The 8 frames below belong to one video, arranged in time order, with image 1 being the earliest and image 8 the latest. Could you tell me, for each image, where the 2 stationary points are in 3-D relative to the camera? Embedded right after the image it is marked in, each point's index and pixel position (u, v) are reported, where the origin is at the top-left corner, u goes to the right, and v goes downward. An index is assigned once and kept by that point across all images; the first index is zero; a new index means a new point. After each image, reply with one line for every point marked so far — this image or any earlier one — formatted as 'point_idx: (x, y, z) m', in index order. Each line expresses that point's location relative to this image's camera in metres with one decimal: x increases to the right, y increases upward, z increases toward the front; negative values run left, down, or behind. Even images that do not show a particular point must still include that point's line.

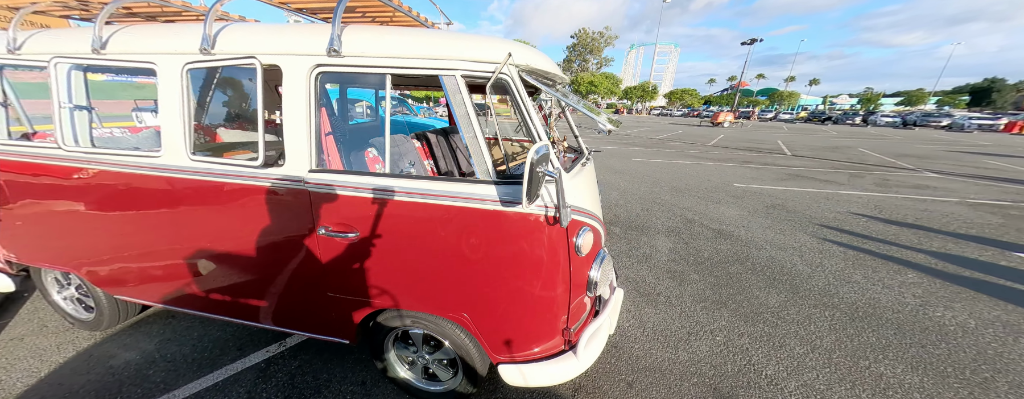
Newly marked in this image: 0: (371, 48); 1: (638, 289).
0: (-0.6, +0.7, +1.3) m
1: (+1.3, -0.9, +2.9) m
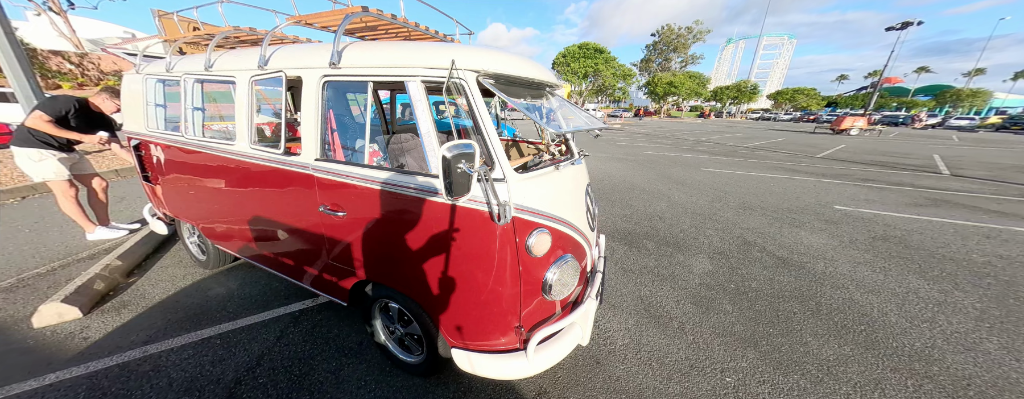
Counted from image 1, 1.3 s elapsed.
0: (-0.8, +0.7, +1.5) m
1: (+1.3, -1.0, +2.6) m
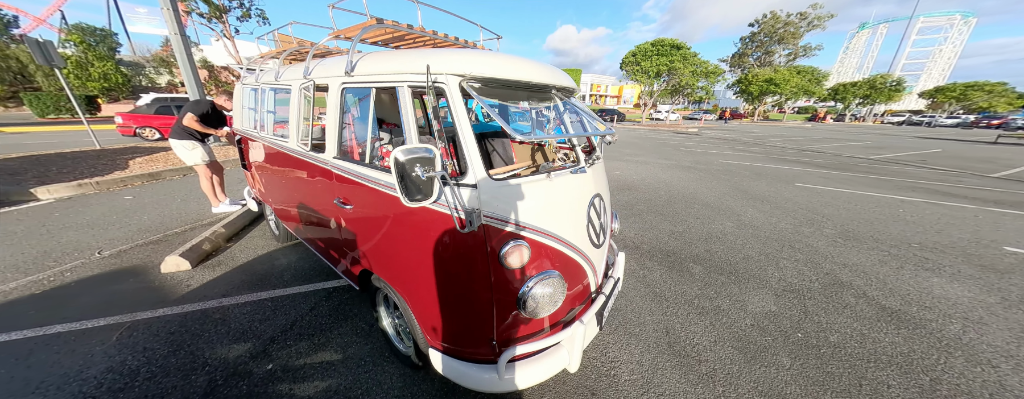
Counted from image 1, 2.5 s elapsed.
0: (-0.9, +0.8, +1.7) m
1: (+1.3, -1.1, +2.3) m
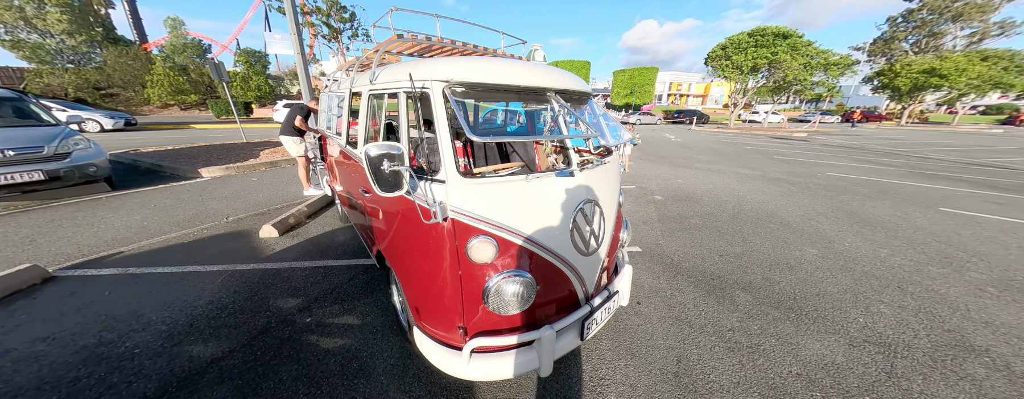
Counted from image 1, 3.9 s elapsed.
0: (-0.9, +0.8, +1.9) m
1: (+1.2, -1.2, +2.0) m
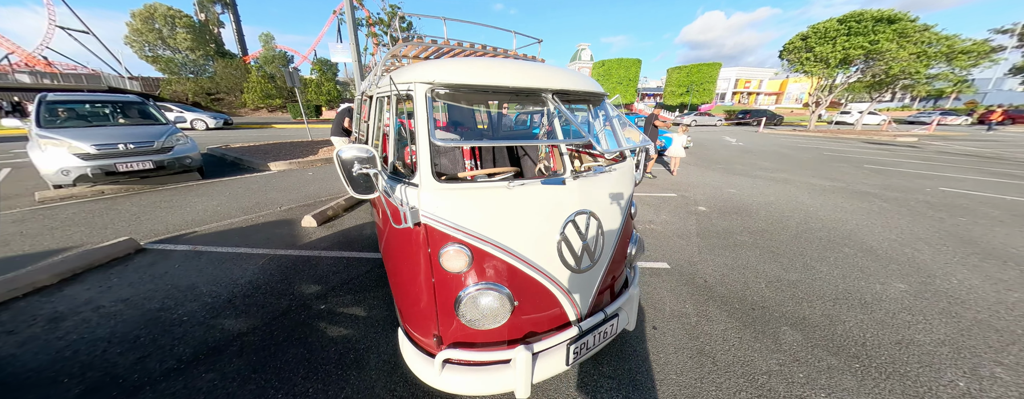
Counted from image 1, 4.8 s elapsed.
0: (-0.9, +0.8, +2.0) m
1: (+1.1, -1.3, +1.7) m
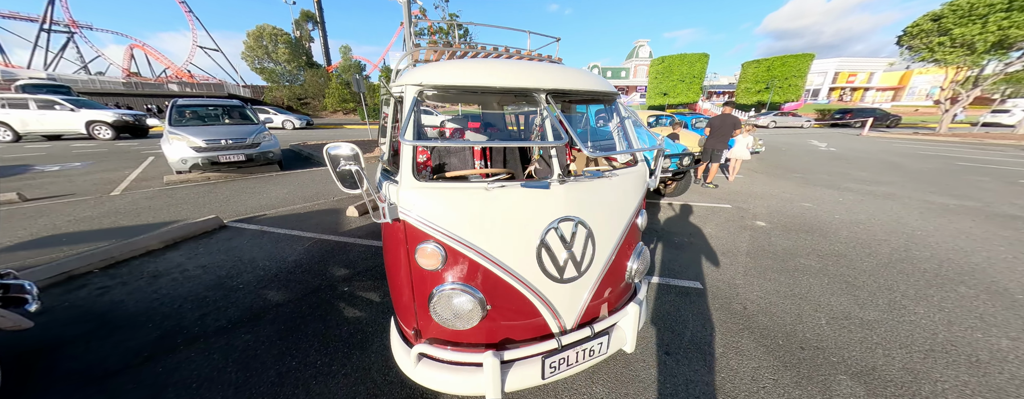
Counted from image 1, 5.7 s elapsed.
0: (-0.9, +0.9, +2.1) m
1: (+0.9, -1.4, +1.5) m
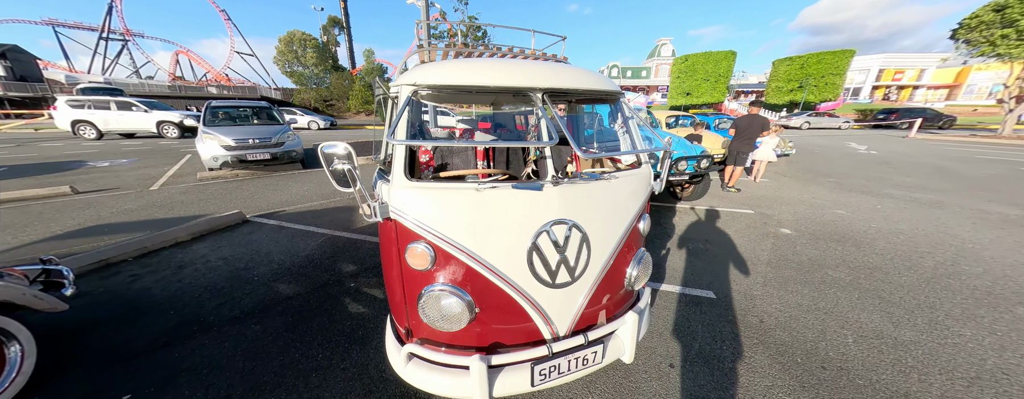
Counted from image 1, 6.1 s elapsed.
0: (-0.8, +0.9, +2.1) m
1: (+0.9, -1.4, +1.4) m
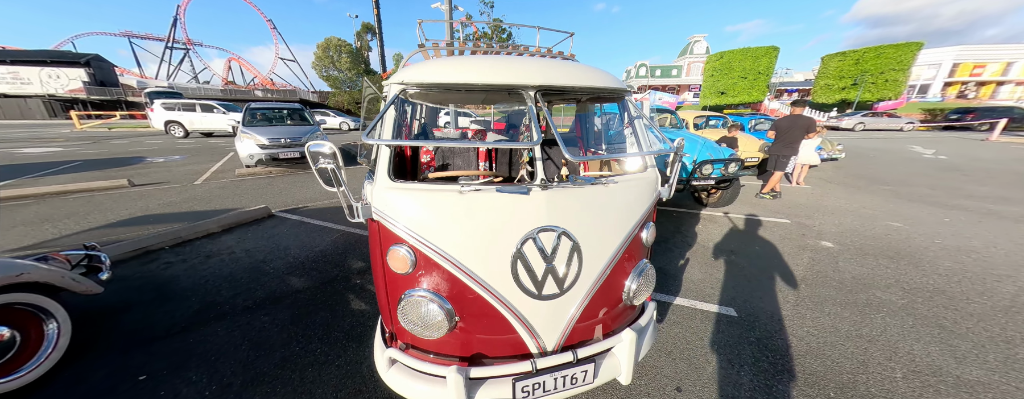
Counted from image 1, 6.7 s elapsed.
0: (-0.8, +0.9, +2.1) m
1: (+0.7, -1.4, +1.2) m
